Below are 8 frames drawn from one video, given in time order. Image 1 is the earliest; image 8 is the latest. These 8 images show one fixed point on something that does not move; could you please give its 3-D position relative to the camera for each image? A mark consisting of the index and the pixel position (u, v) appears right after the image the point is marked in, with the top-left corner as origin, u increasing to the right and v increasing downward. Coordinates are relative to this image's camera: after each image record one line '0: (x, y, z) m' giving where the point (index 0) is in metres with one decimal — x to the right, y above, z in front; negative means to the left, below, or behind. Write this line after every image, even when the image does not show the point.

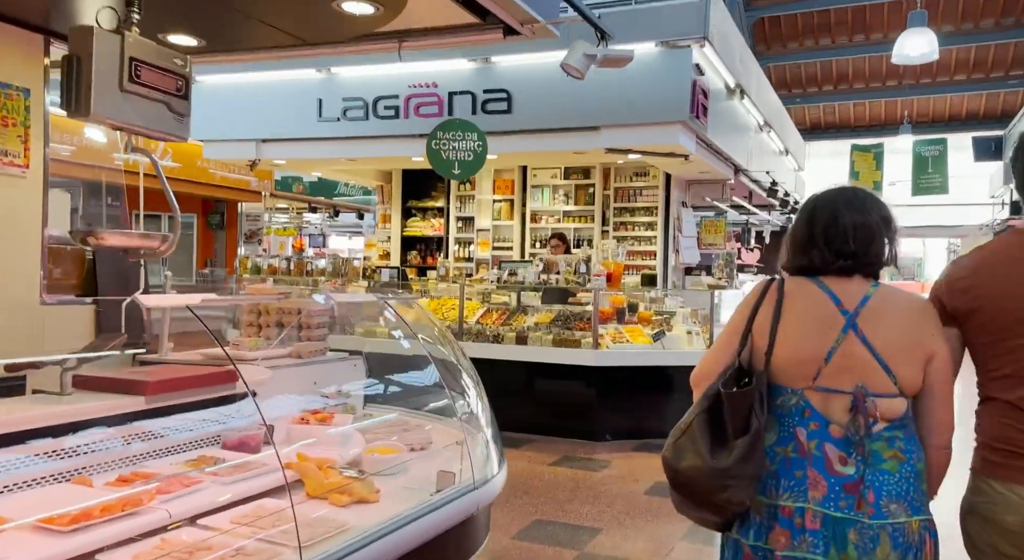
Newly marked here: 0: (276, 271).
0: (-2.1, +0.1, +7.7) m
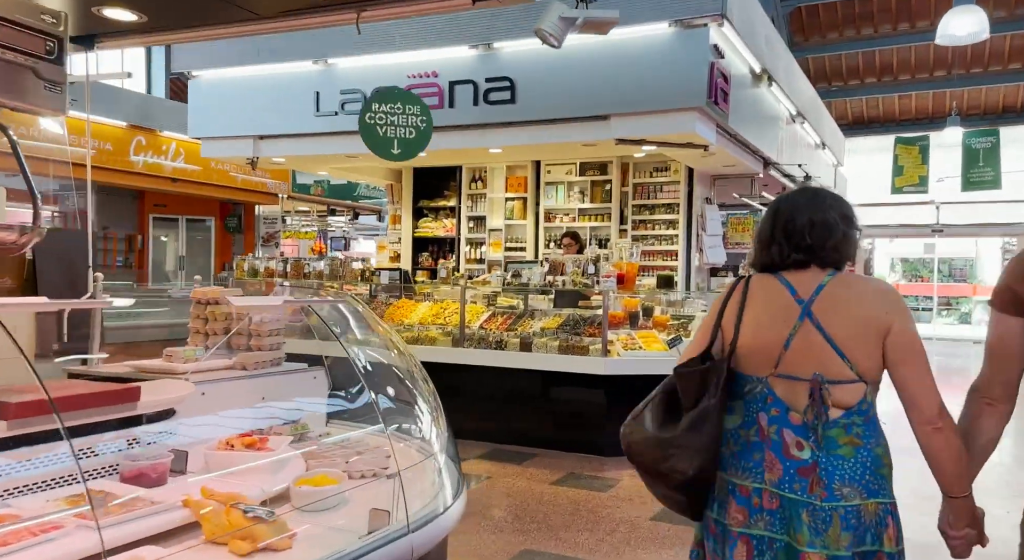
0: (-2.0, 0.0, +7.3) m
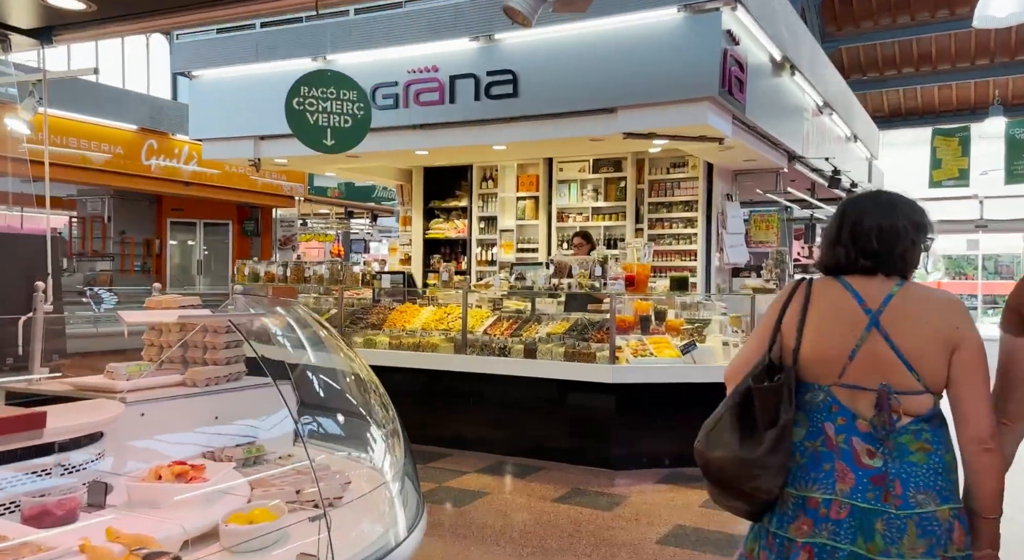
0: (-2.0, 0.0, +7.1) m
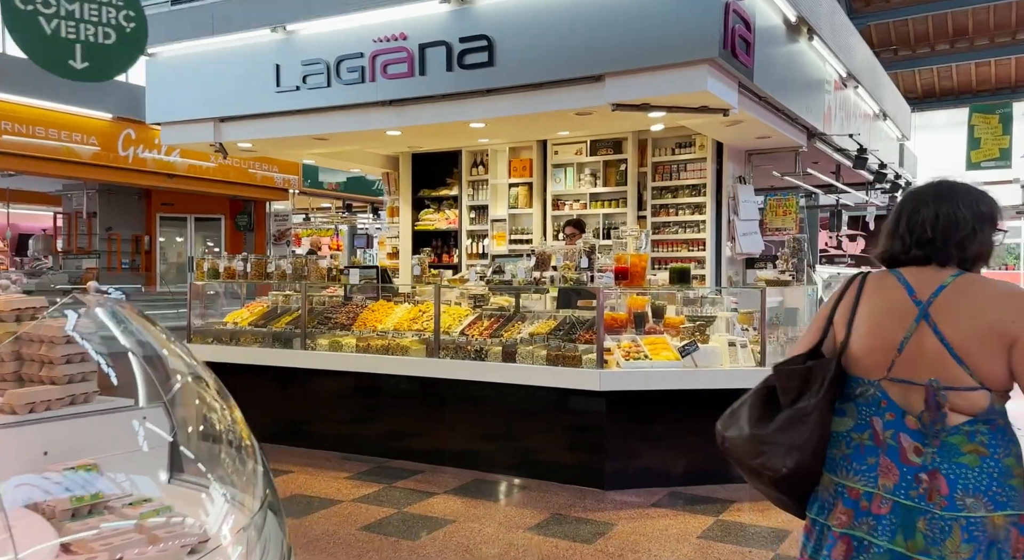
0: (-2.1, 0.0, +6.5) m
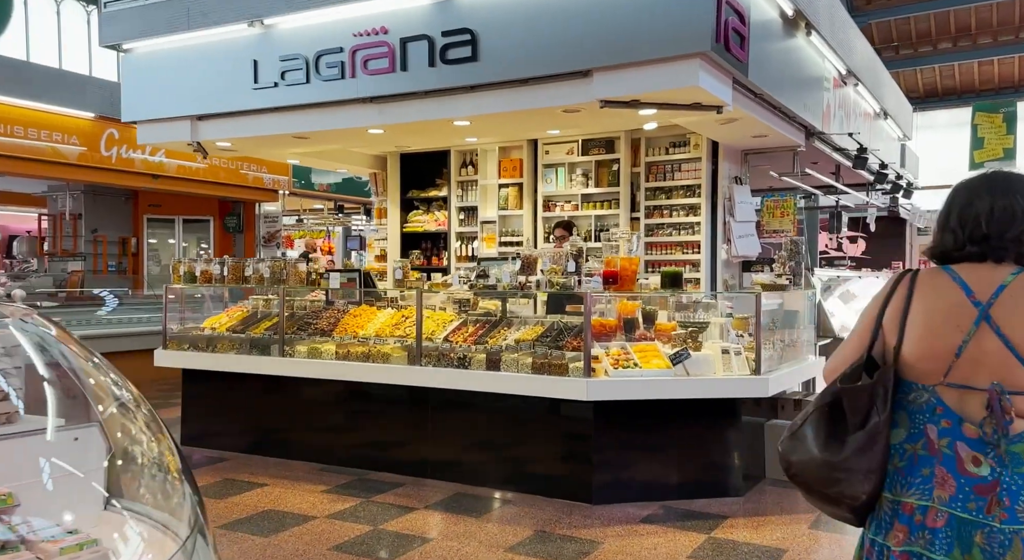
0: (-2.2, 0.0, +6.3) m
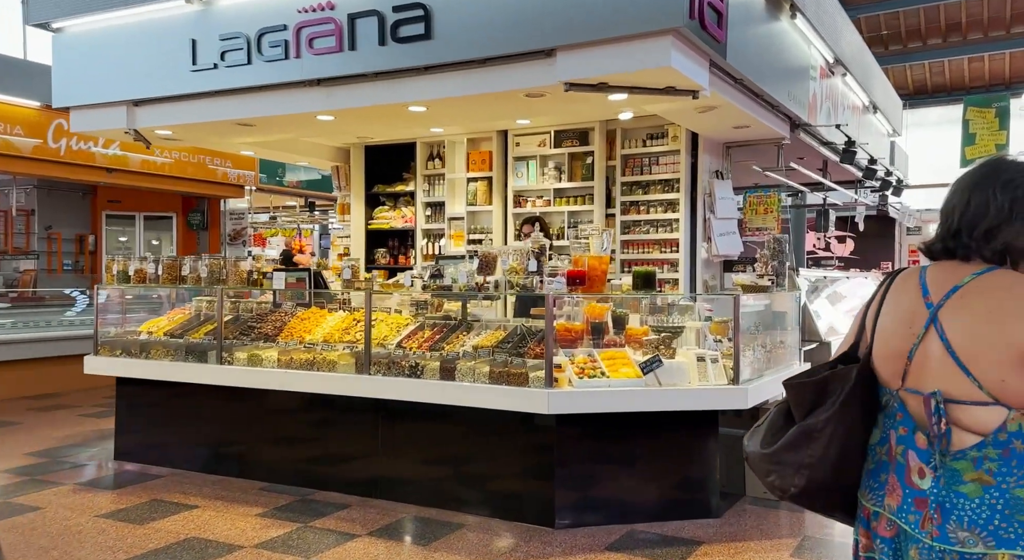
0: (-2.4, 0.0, +5.8) m
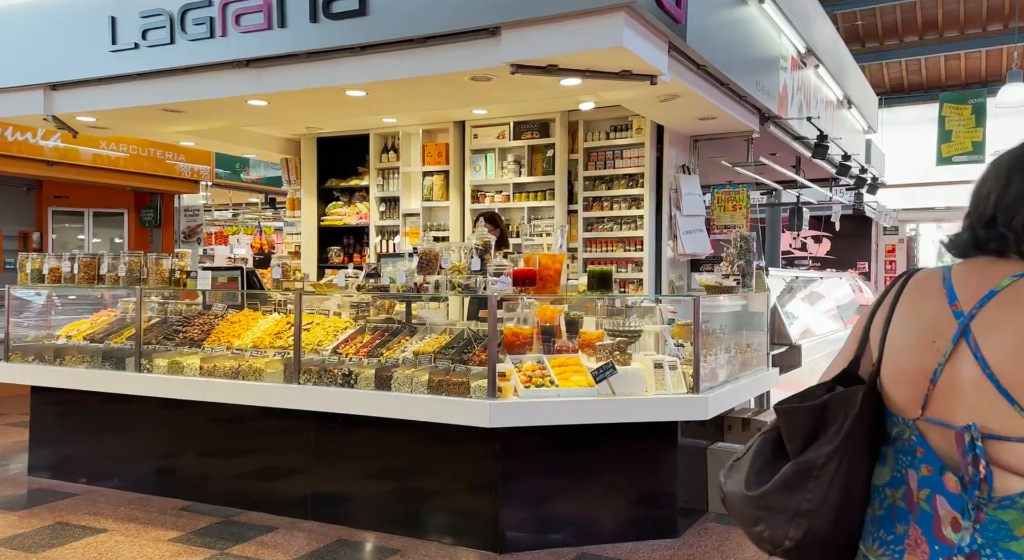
0: (-2.7, 0.0, +5.3) m
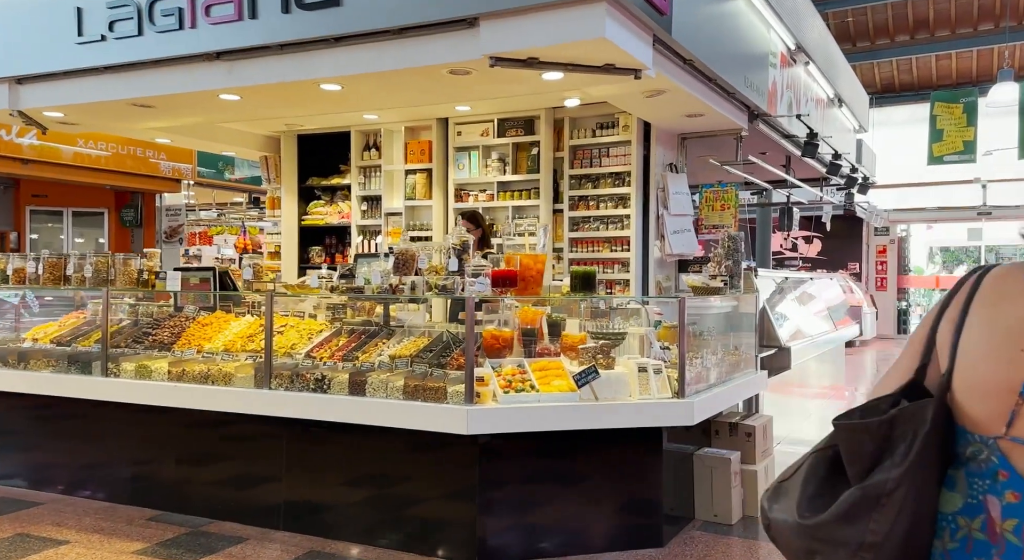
0: (-2.8, 0.0, +5.1) m
